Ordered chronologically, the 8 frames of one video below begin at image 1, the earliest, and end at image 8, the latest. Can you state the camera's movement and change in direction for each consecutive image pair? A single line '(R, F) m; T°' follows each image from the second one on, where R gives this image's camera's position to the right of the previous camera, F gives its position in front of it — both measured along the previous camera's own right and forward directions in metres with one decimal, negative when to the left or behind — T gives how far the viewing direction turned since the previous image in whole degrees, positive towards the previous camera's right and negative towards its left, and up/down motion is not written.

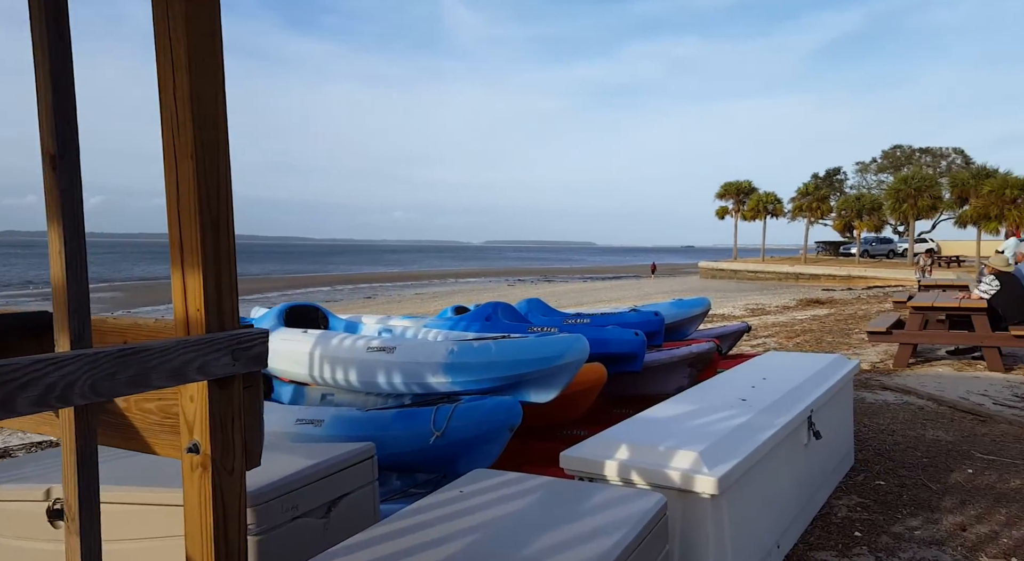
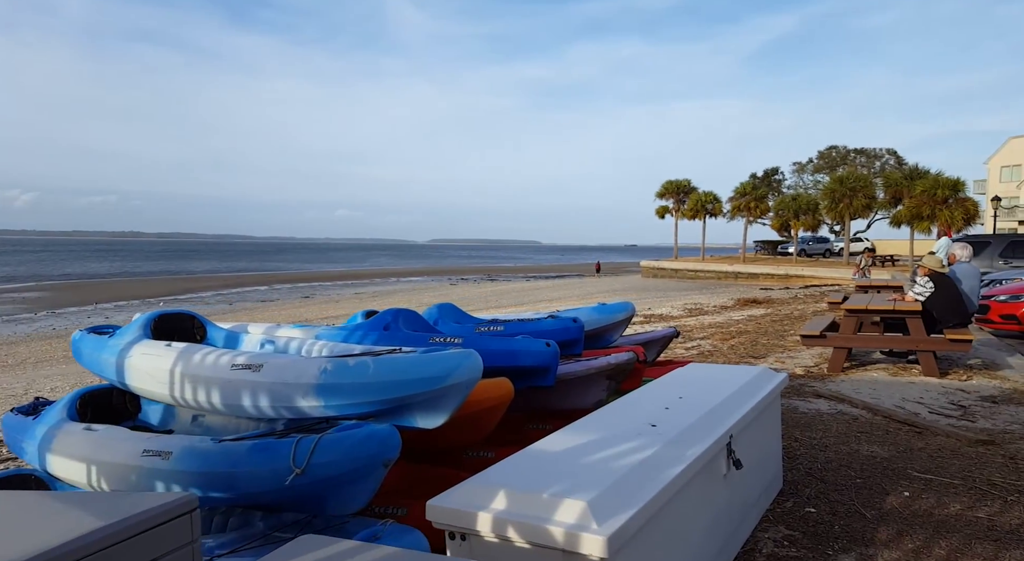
(+0.3, +0.5) m; +5°
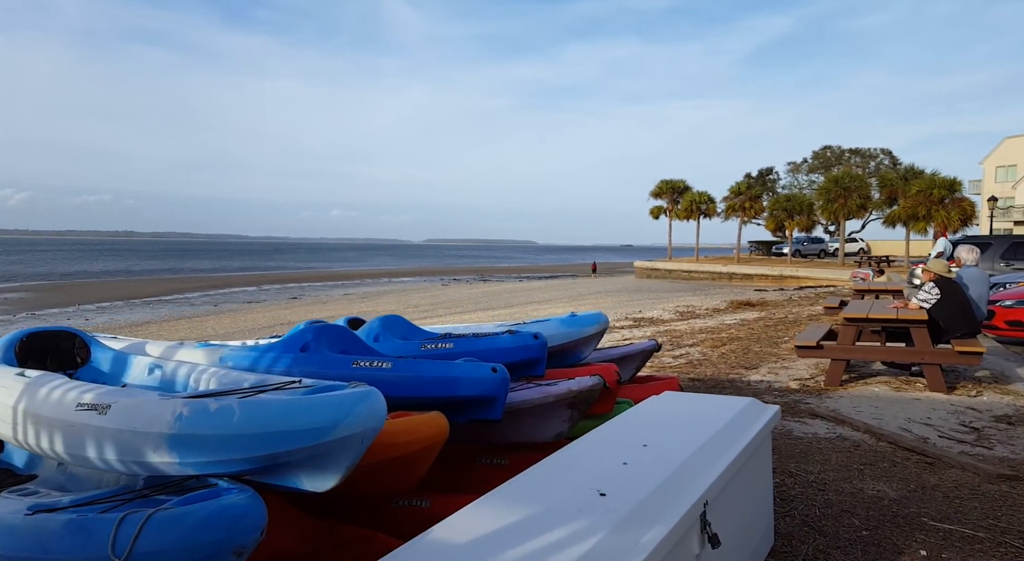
(+0.3, +0.6) m; 0°
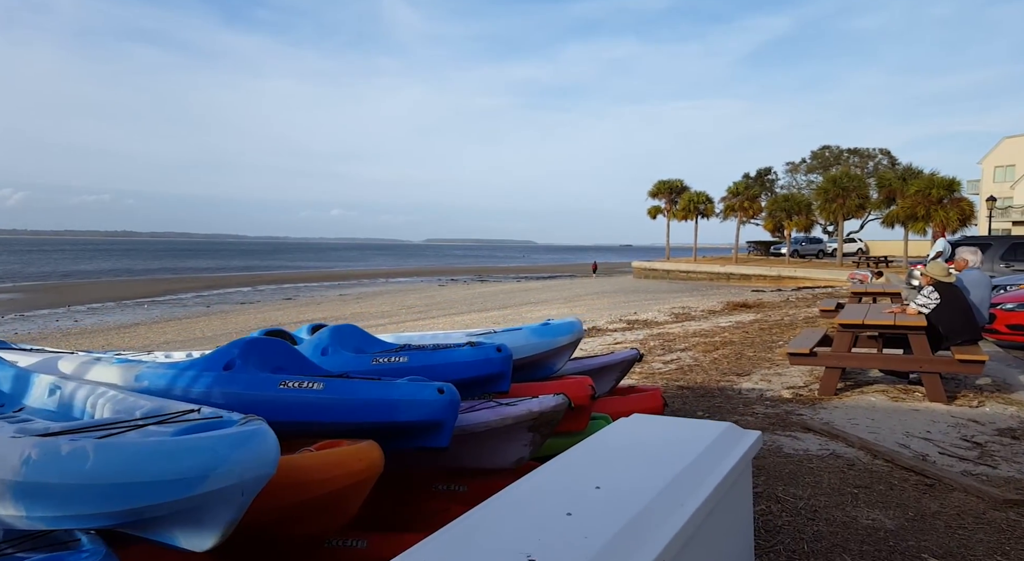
(+0.2, +0.3) m; 0°
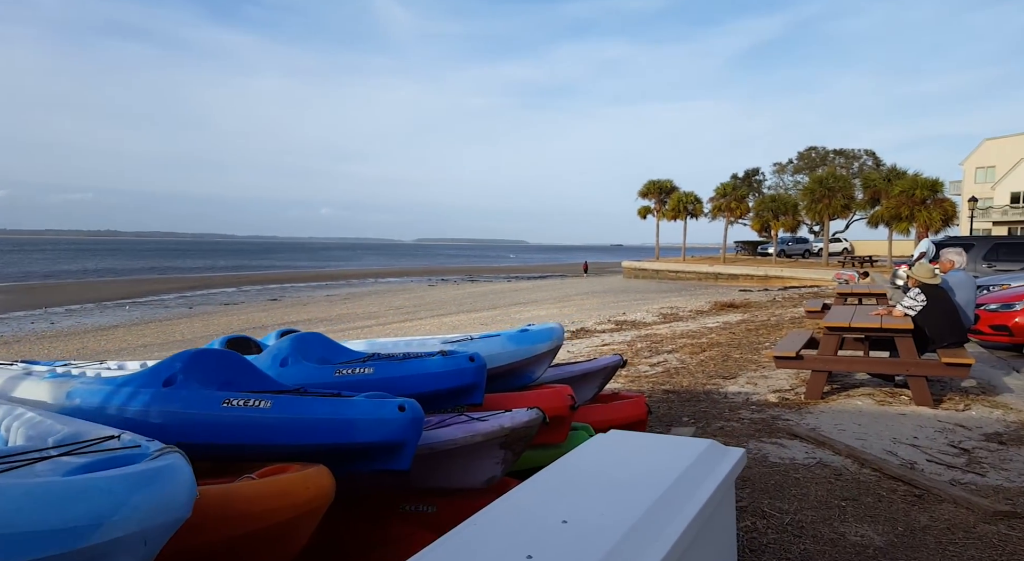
(+0.1, +0.2) m; +1°
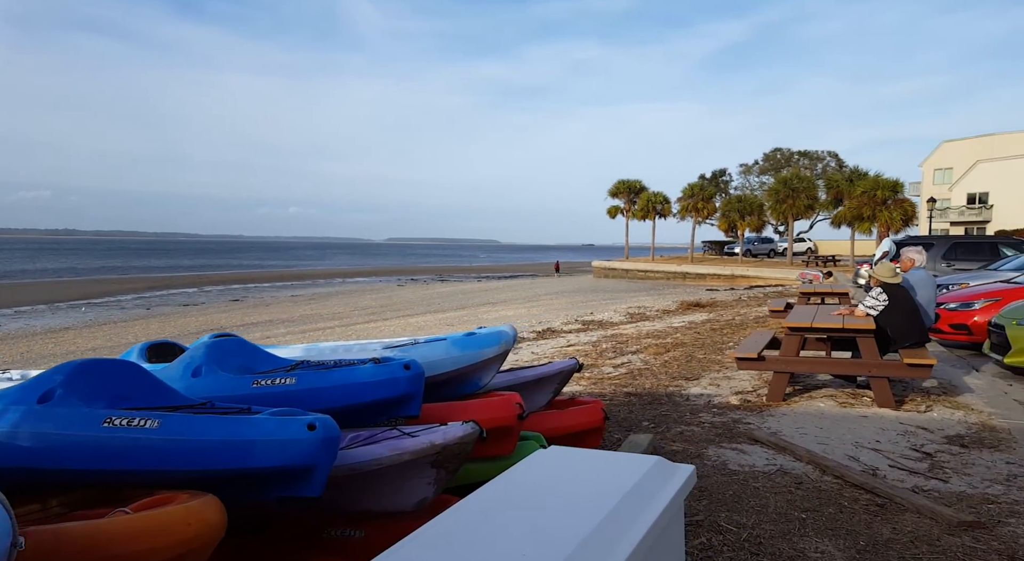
(+0.2, +0.3) m; +3°
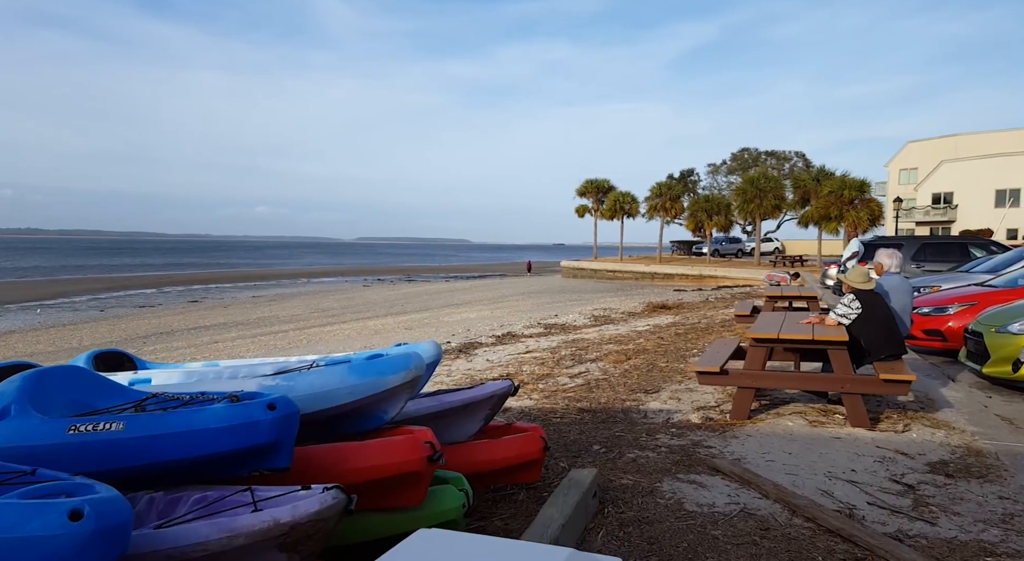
(+0.3, +0.7) m; +3°
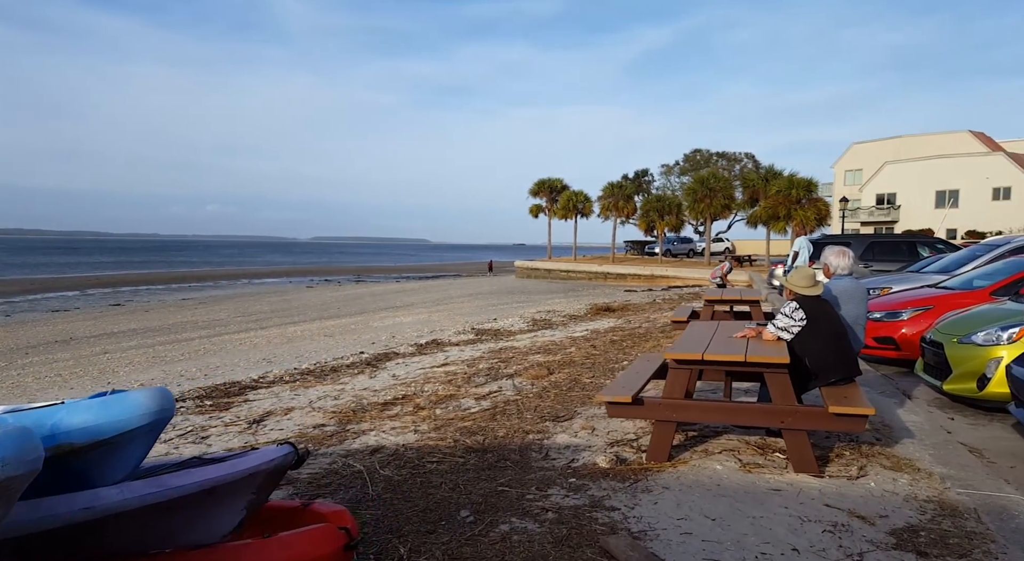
(+0.8, +1.3) m; +4°
